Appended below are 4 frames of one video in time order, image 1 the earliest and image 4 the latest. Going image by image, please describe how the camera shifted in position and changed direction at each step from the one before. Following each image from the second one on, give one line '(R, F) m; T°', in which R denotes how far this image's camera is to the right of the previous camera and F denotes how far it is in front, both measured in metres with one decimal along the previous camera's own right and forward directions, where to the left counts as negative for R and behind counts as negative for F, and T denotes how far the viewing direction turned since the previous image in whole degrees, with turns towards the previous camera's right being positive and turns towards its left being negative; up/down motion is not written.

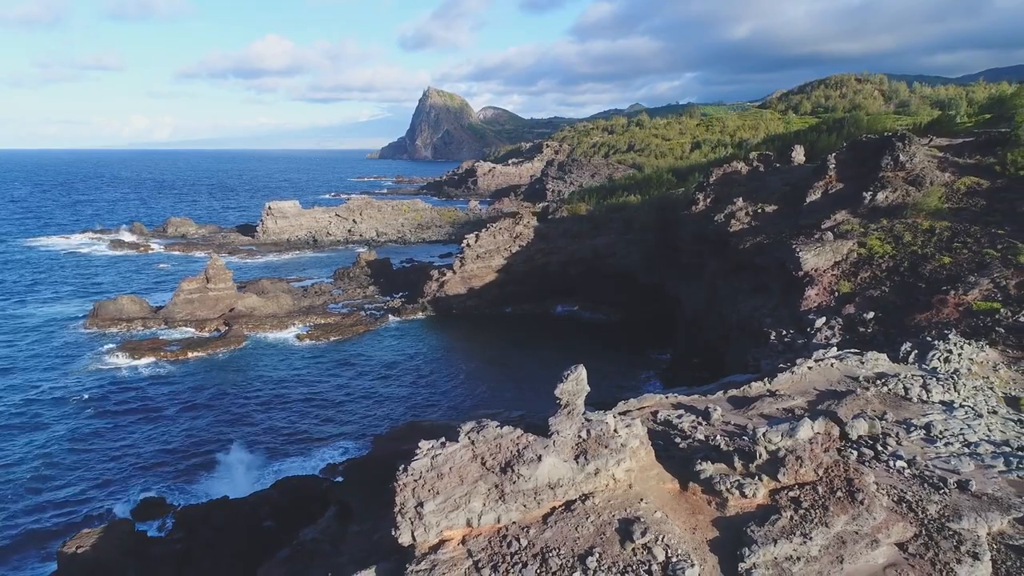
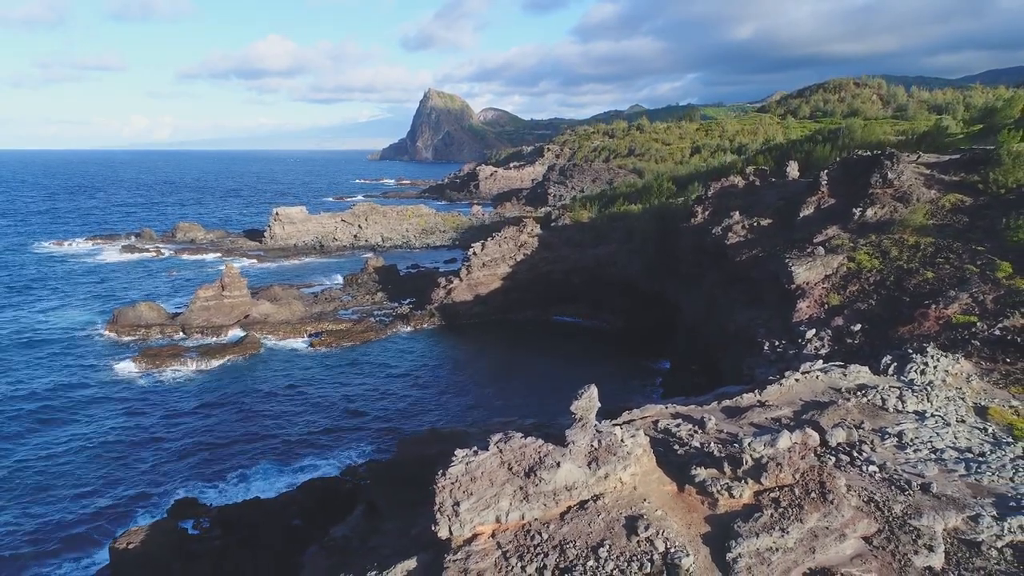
(-0.4, -1.4) m; 0°
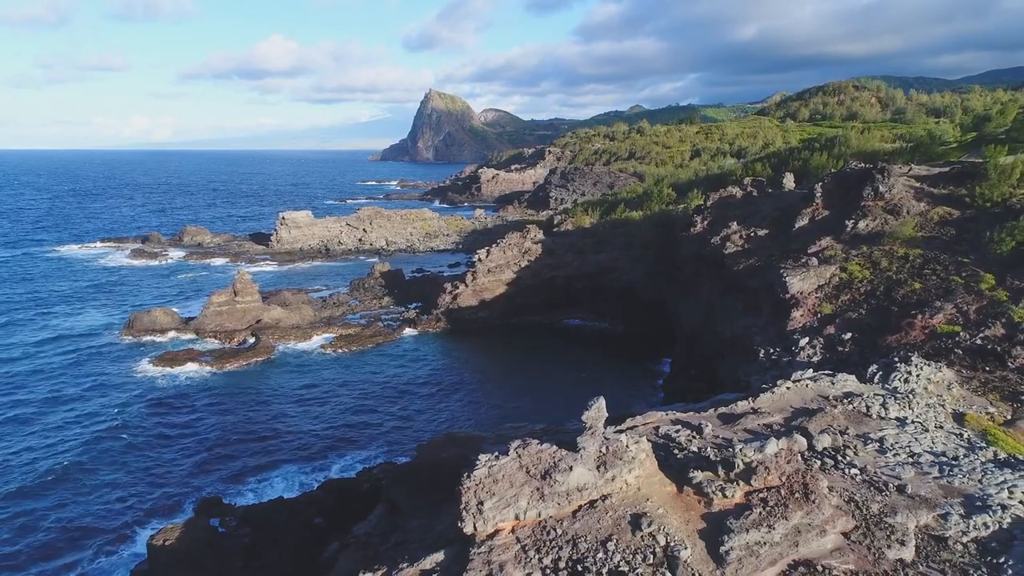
(-0.3, -1.2) m; 0°
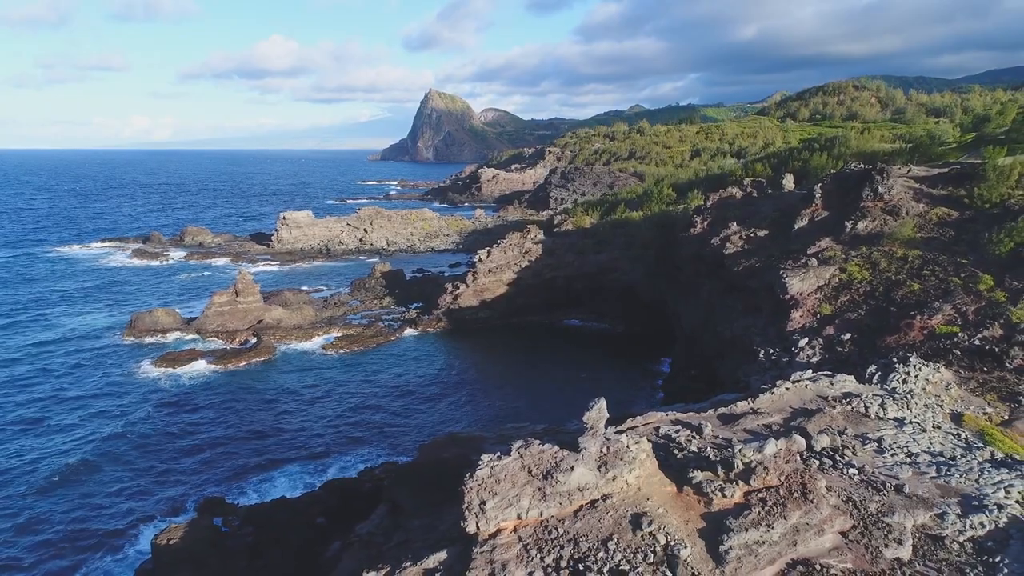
(0.0, -0.1) m; 0°
